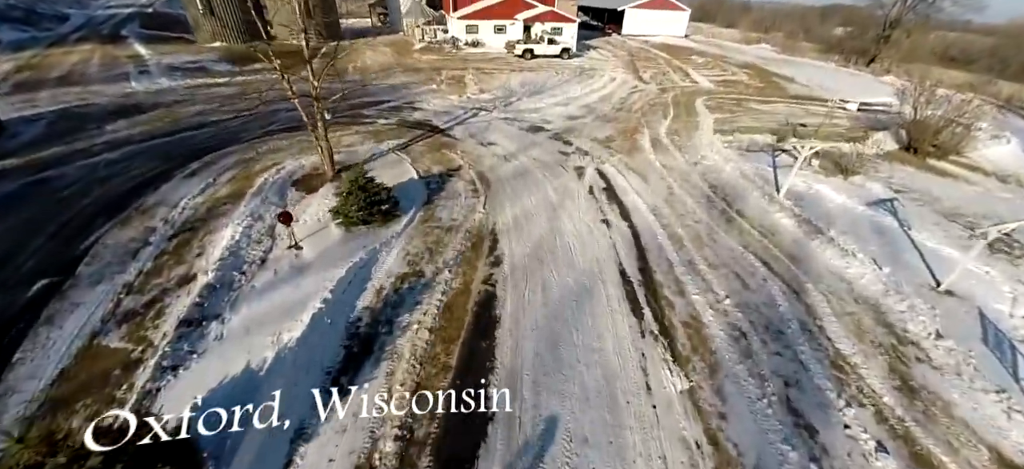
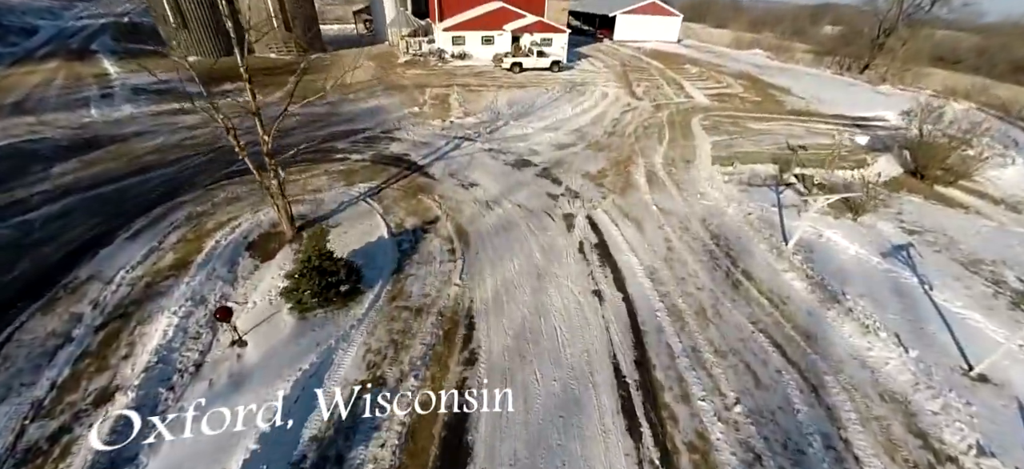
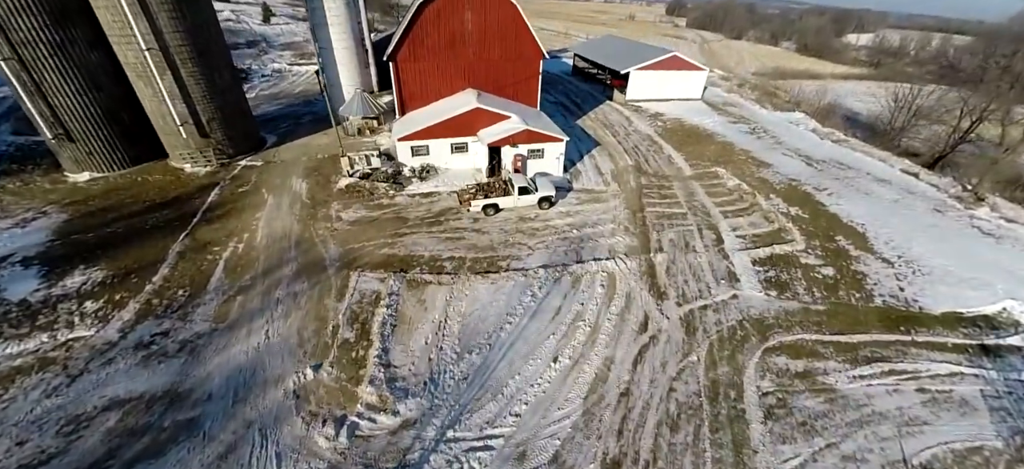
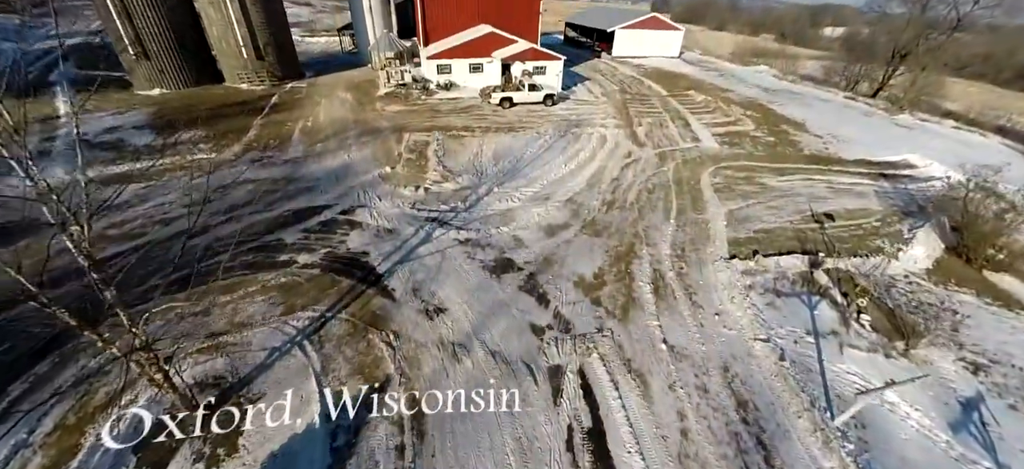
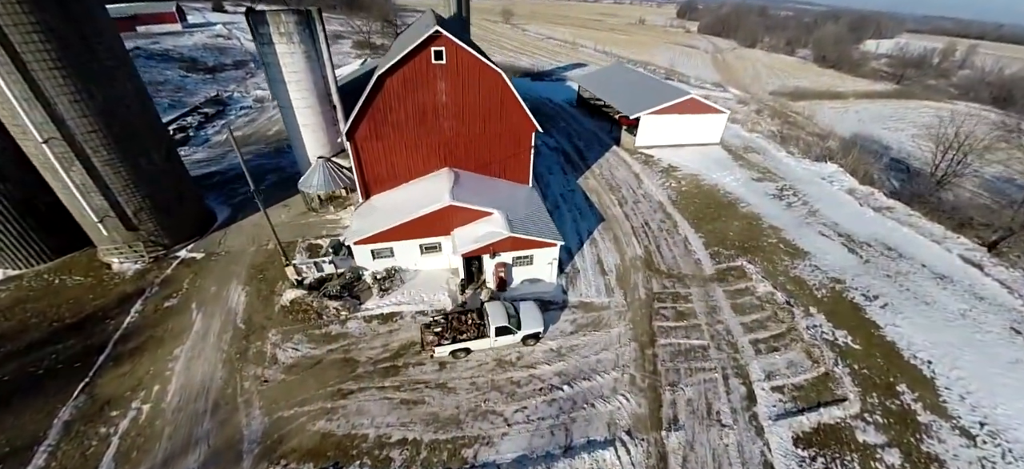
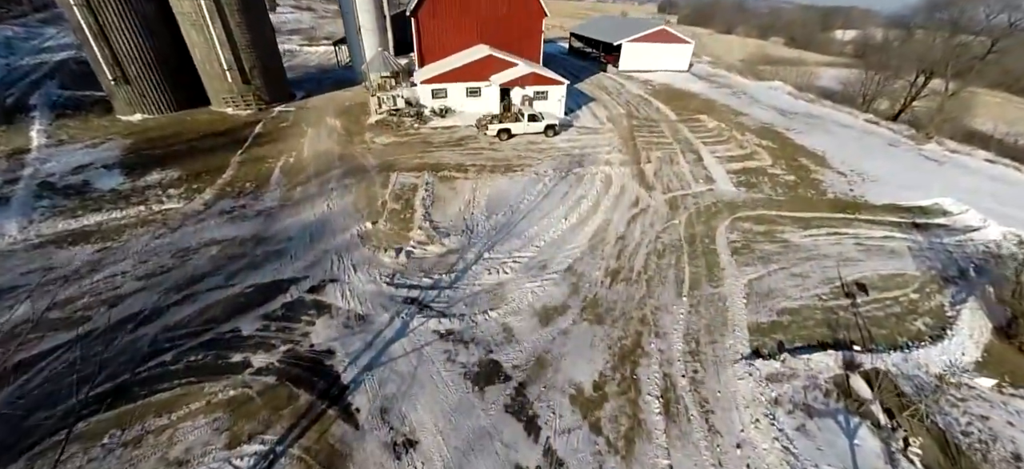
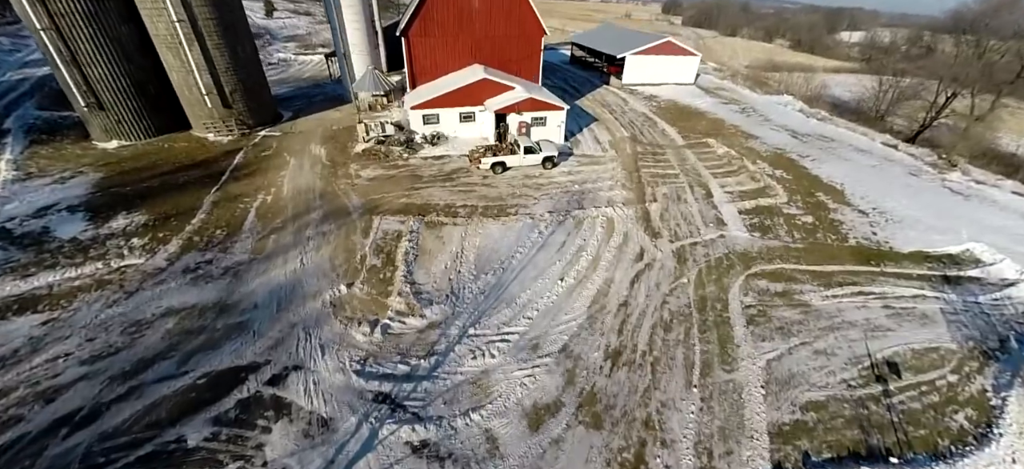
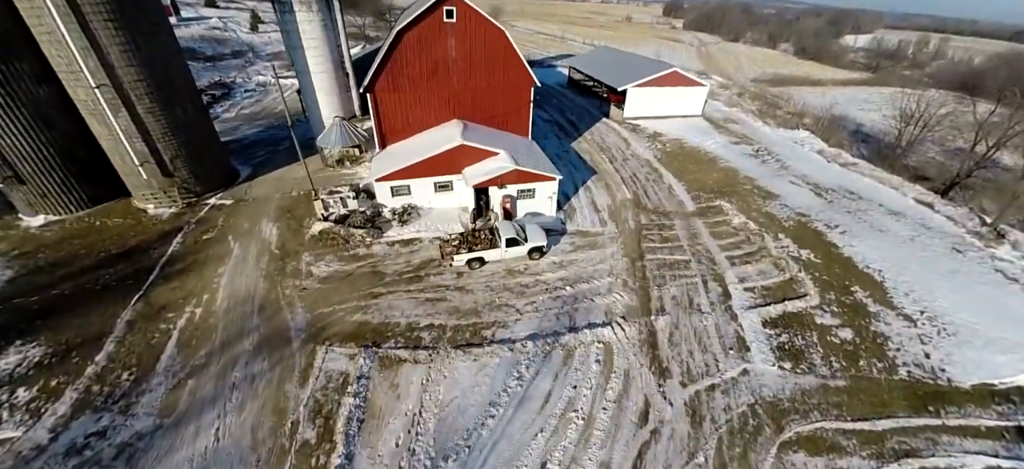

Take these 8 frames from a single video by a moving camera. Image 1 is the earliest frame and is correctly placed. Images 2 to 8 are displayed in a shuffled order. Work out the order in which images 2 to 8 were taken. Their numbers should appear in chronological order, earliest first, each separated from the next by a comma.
2, 4, 6, 7, 3, 8, 5
